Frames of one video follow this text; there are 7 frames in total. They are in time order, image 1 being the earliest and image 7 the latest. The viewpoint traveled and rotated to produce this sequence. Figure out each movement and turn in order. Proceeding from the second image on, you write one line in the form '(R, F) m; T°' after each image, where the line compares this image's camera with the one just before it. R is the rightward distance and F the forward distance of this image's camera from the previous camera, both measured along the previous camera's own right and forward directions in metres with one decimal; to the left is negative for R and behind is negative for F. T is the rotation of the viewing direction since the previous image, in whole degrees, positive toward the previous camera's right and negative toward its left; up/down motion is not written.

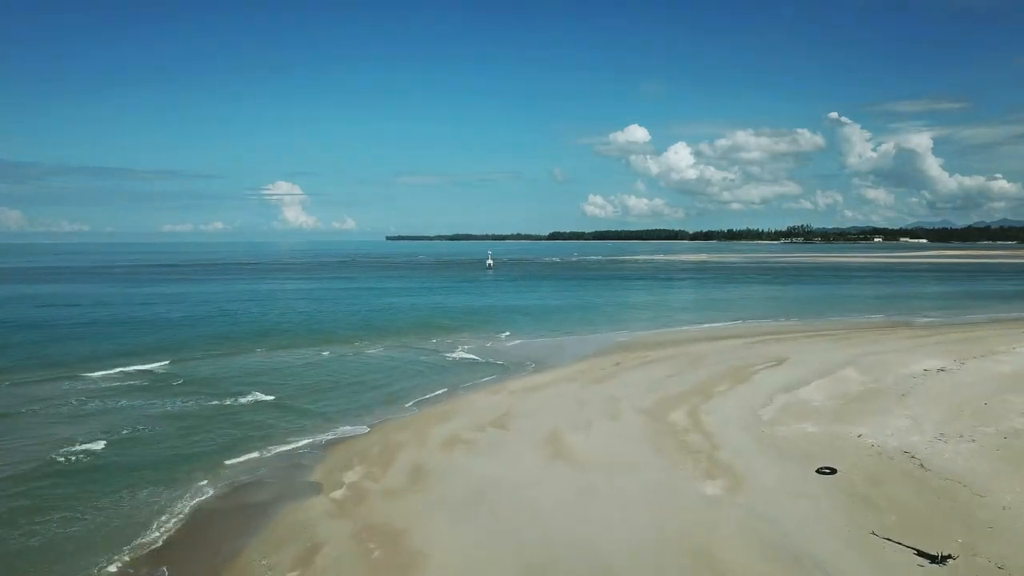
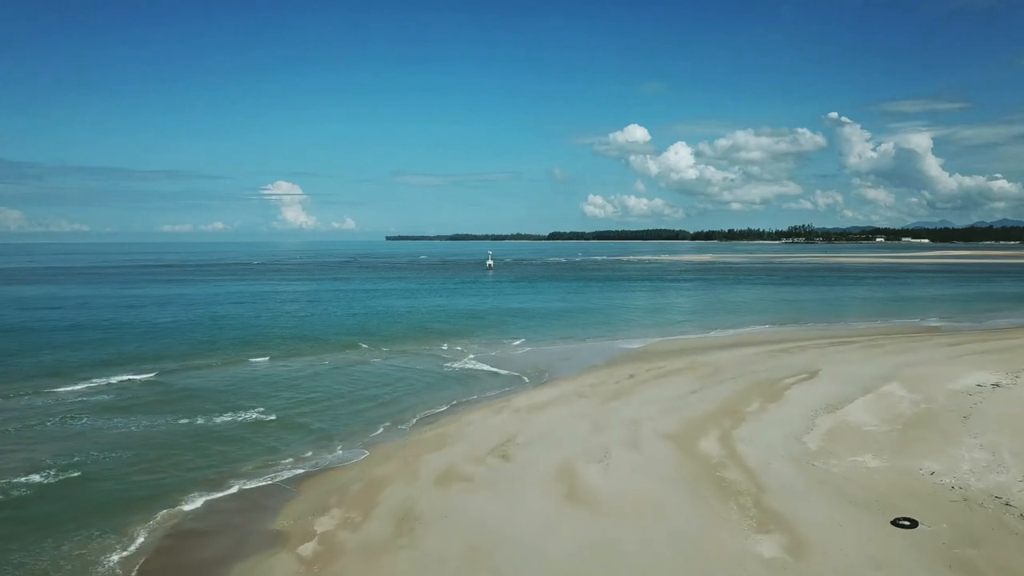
(-0.1, +1.9) m; 0°
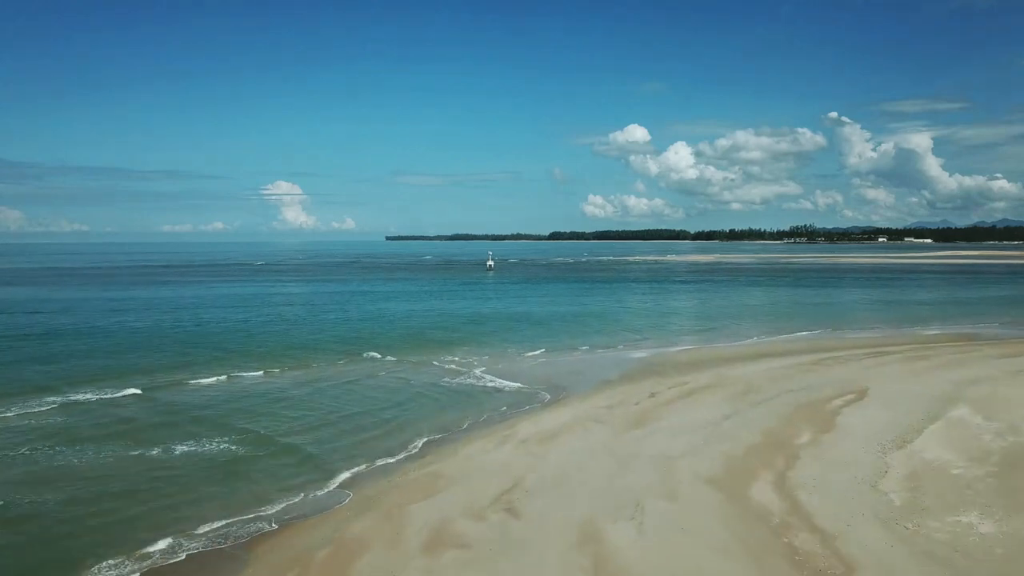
(-0.1, +2.3) m; 0°
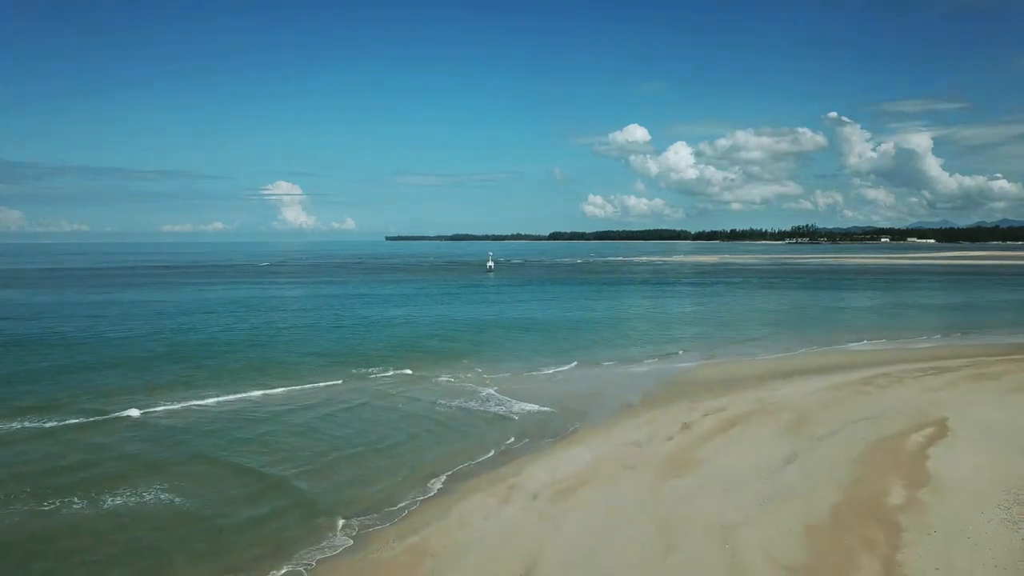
(-0.2, +2.7) m; 0°
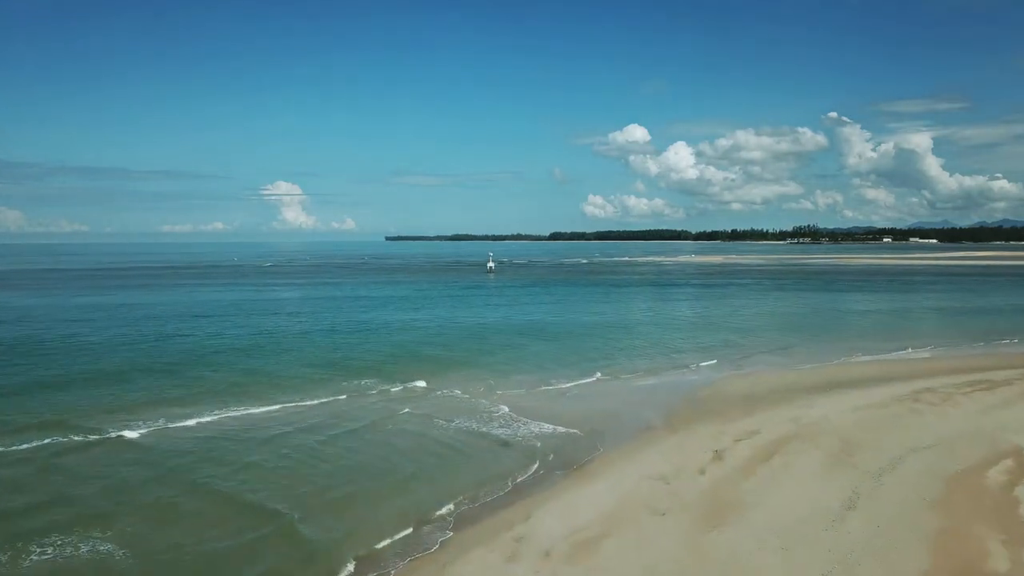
(-0.1, +1.9) m; 0°
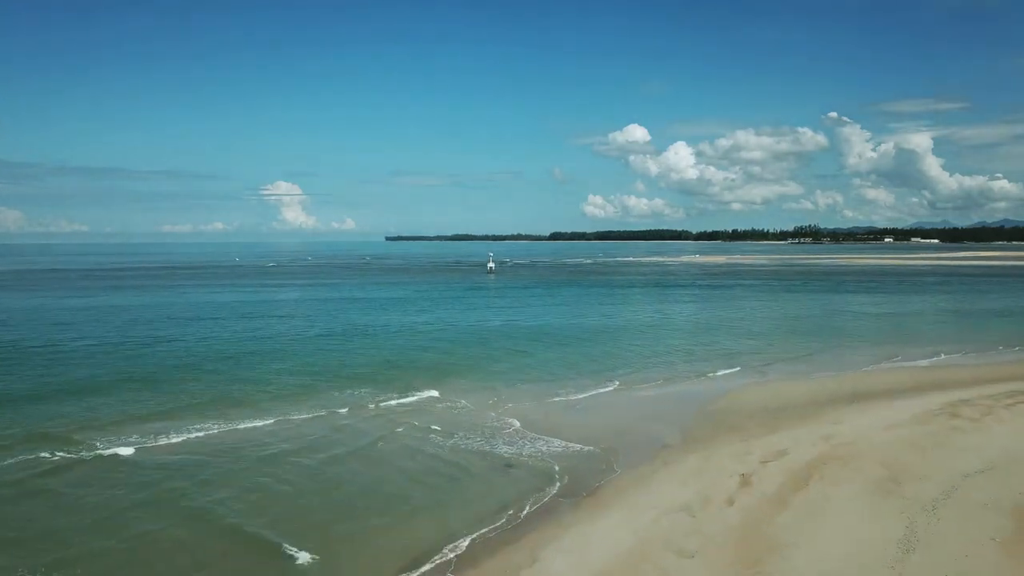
(-0.1, +1.3) m; 0°
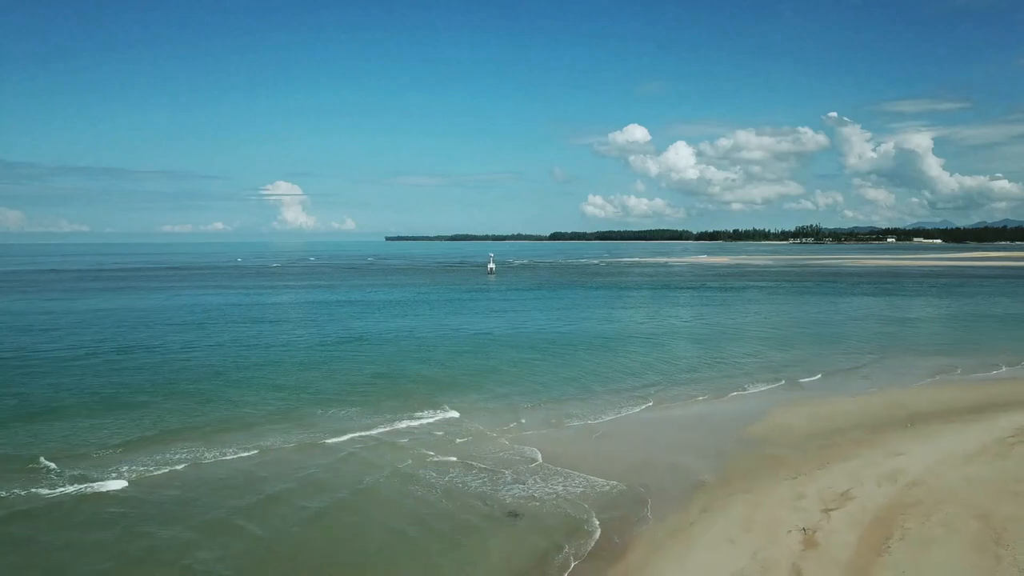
(-0.3, +2.0) m; 0°
